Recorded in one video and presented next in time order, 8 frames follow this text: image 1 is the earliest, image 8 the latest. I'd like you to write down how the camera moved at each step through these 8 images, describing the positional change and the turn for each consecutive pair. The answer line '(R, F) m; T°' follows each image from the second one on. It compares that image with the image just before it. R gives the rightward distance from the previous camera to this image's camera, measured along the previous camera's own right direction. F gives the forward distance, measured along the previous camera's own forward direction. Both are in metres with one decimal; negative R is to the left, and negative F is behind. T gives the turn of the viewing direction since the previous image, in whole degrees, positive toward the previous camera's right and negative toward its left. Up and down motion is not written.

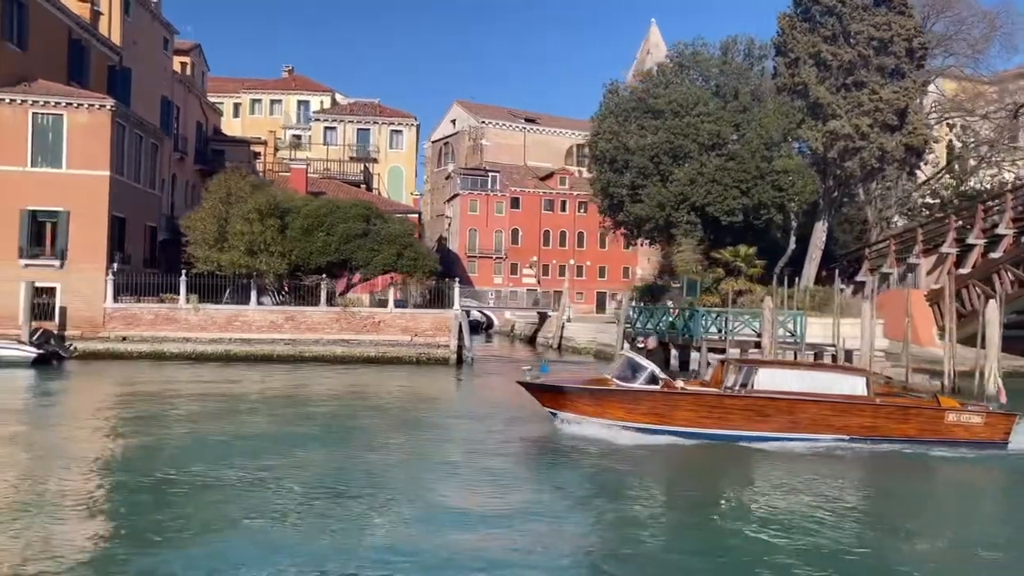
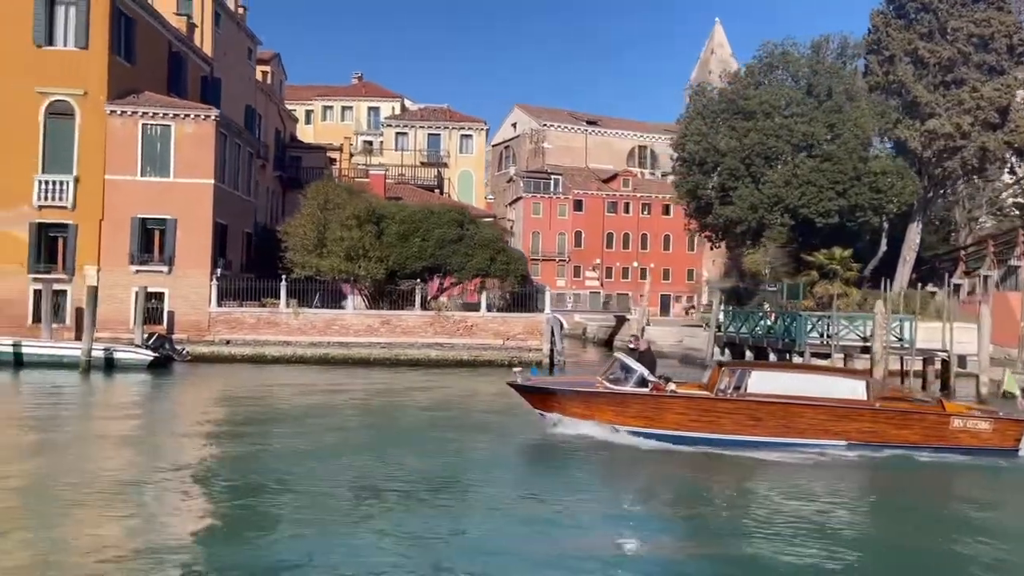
(-1.7, -0.1) m; -3°
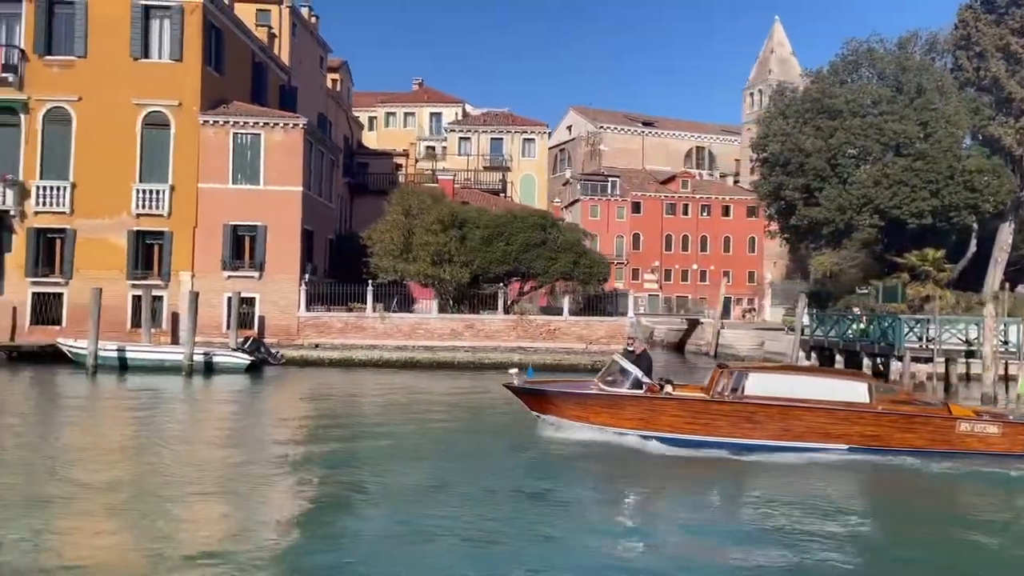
(-1.5, 0.0) m; -3°
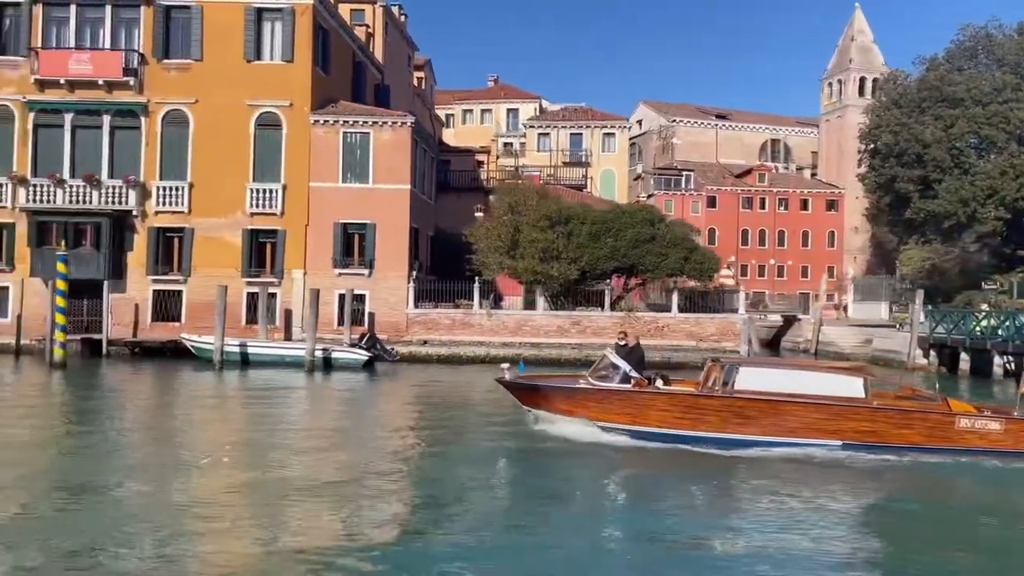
(-2.0, +0.1) m; -4°
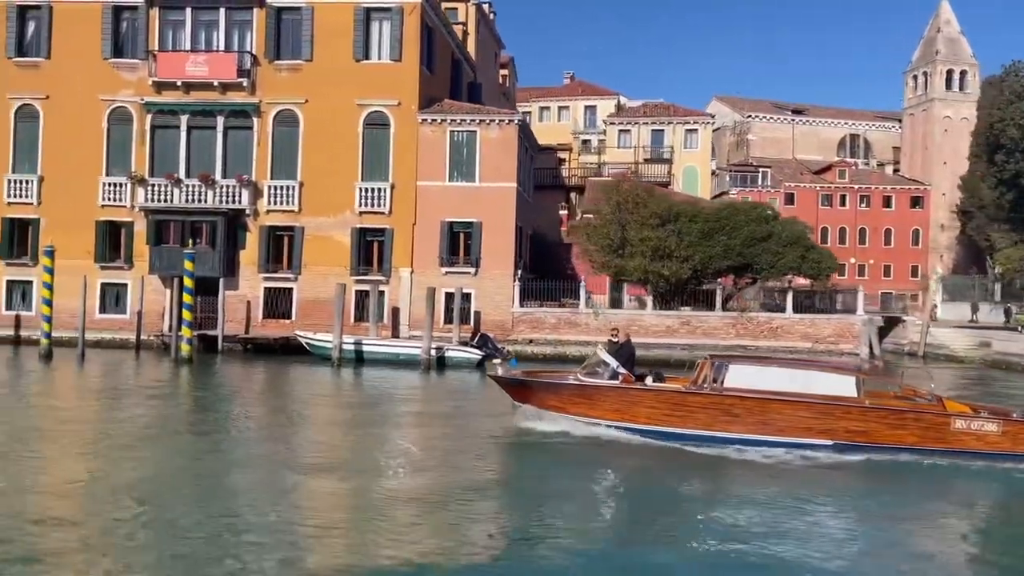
(-2.1, +0.2) m; -4°
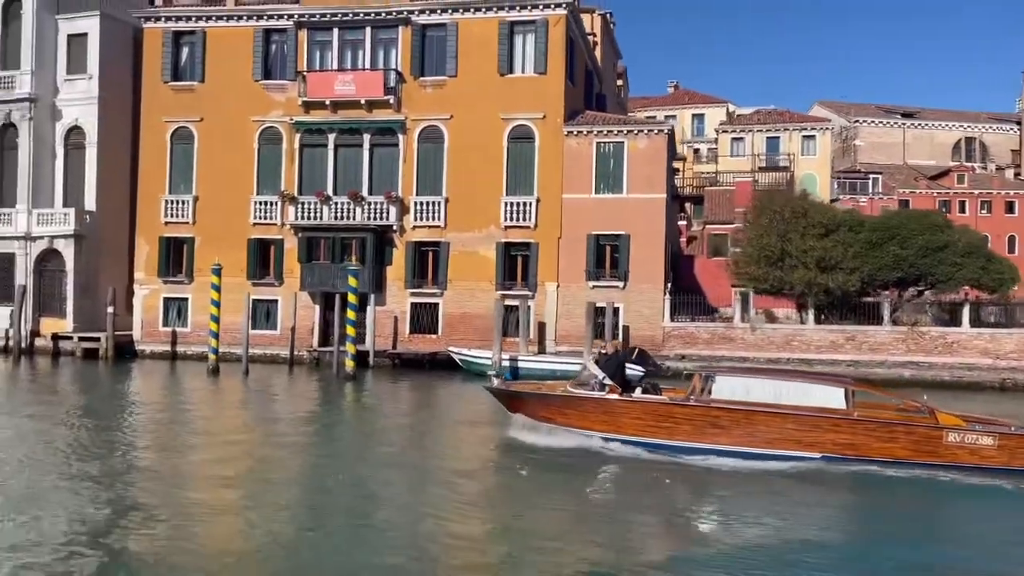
(-2.9, +0.4) m; -5°
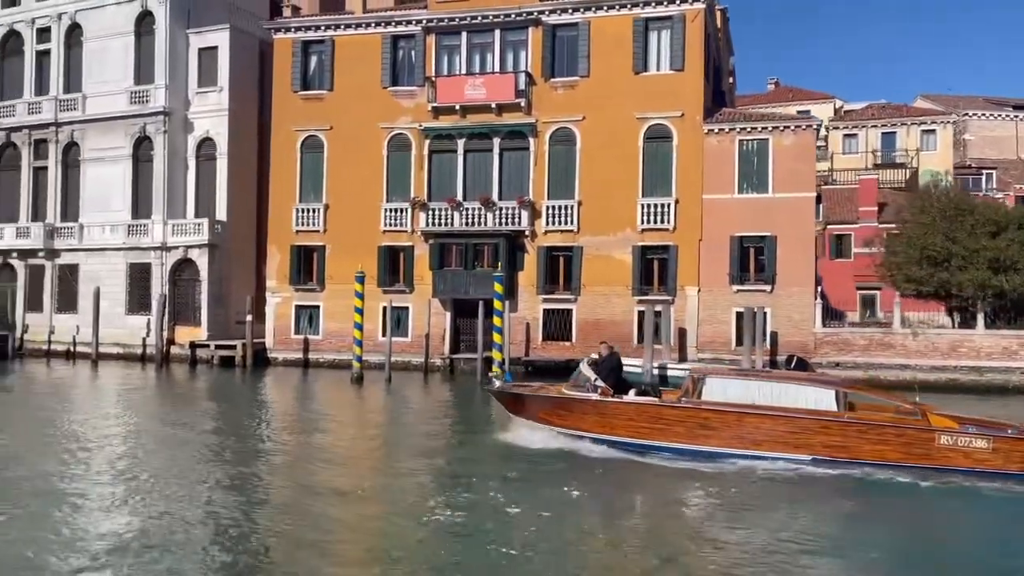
(-2.6, +0.6) m; -5°
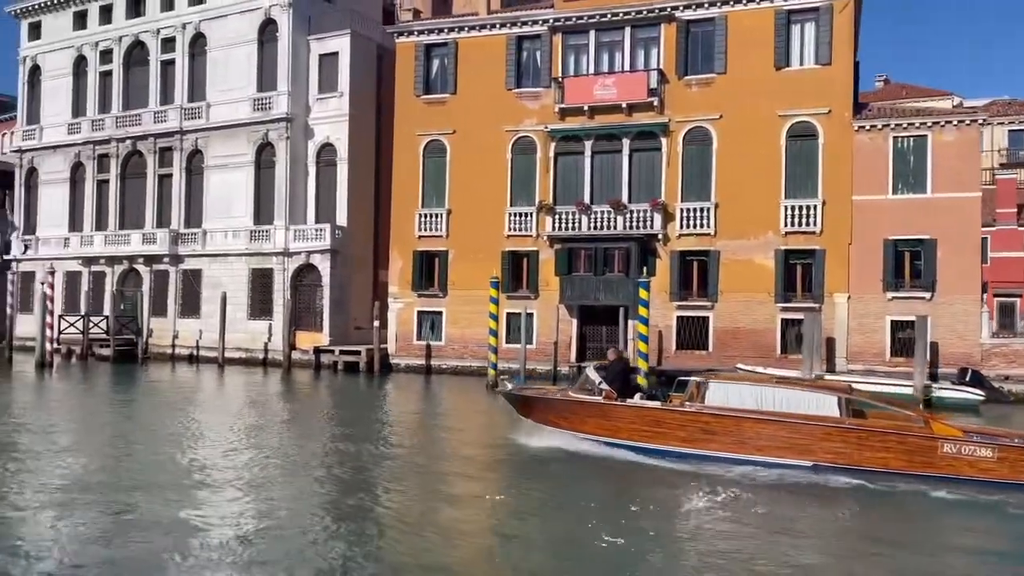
(-2.4, +0.8) m; -5°
